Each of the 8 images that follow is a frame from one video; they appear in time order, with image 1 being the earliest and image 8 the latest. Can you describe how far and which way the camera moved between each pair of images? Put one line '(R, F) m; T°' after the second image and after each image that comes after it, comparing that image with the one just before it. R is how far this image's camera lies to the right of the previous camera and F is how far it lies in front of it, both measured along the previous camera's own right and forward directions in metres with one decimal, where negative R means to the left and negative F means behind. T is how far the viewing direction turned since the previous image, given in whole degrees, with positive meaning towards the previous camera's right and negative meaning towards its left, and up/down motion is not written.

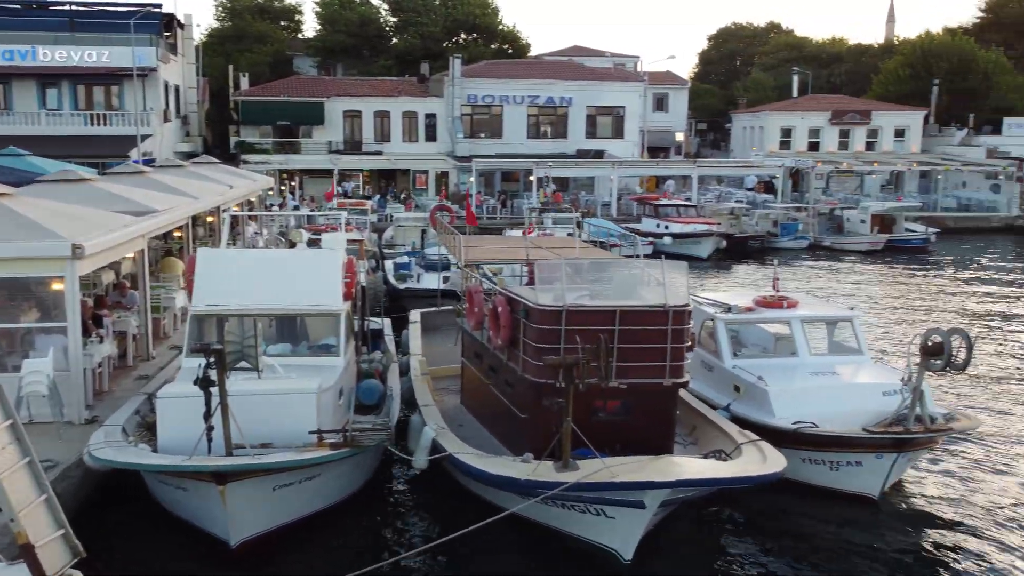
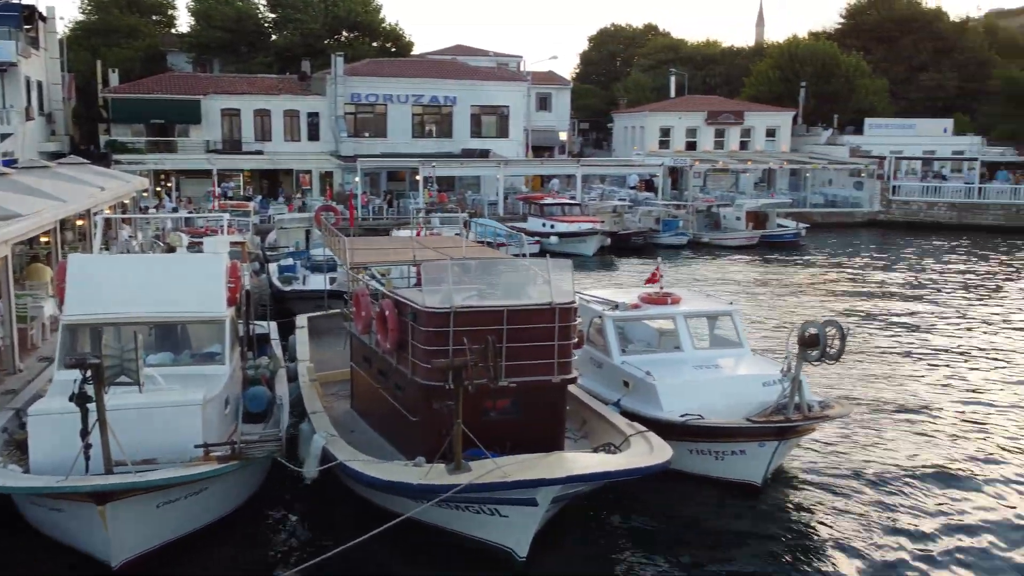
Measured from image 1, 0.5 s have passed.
(0.0, 0.0) m; +7°
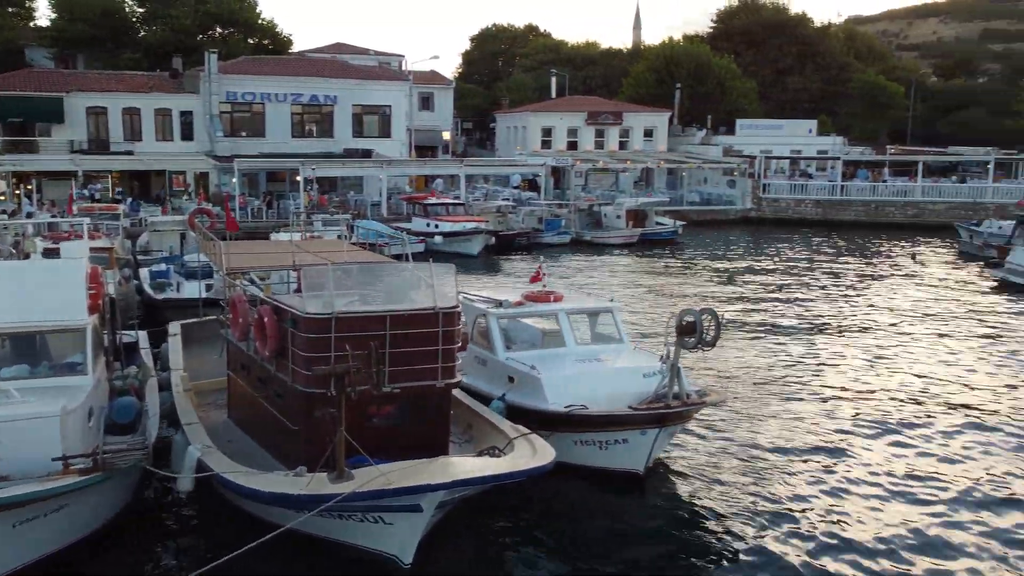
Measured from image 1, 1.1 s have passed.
(+0.1, 0.0) m; +7°
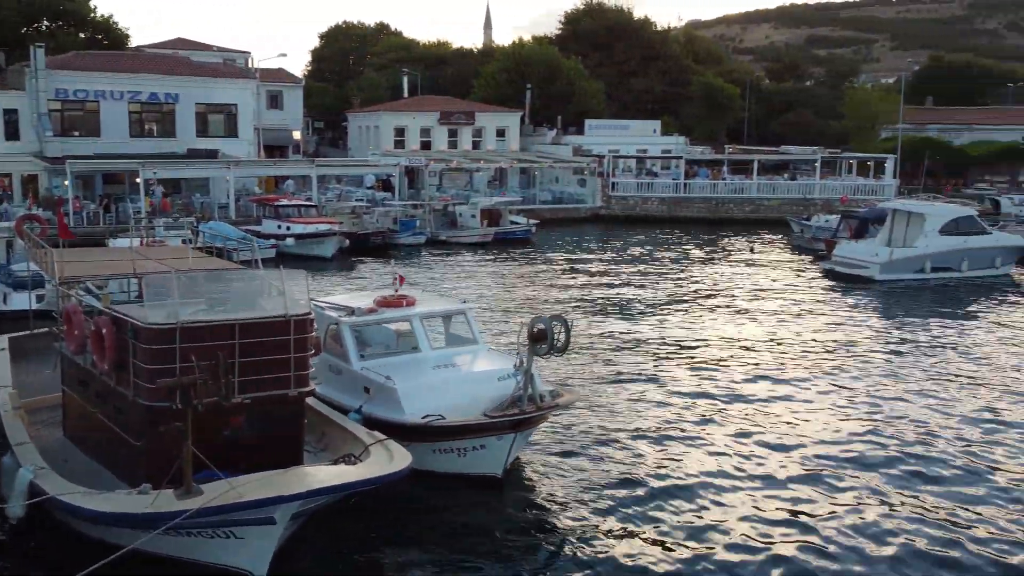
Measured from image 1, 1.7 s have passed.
(+0.1, -0.1) m; +9°
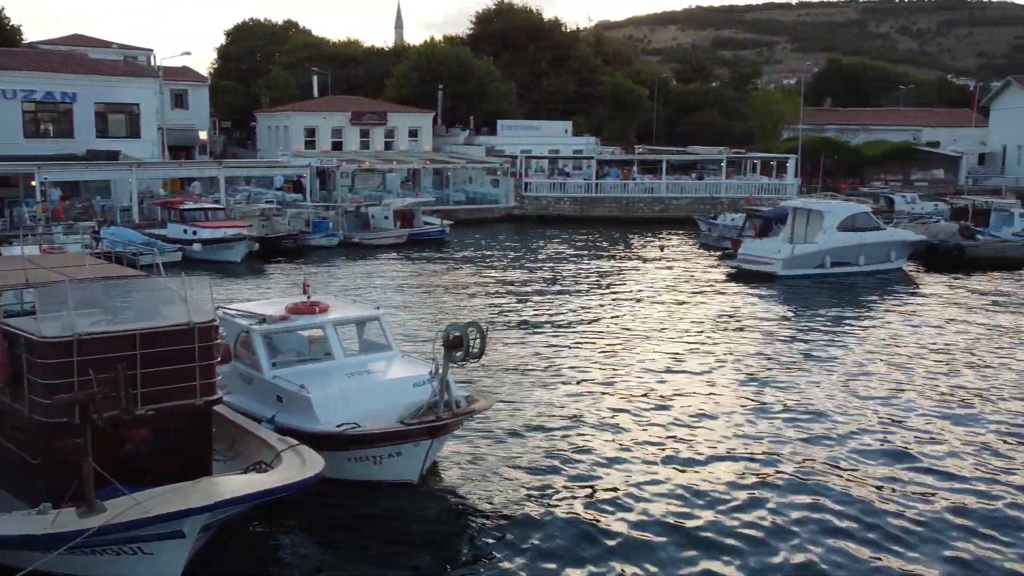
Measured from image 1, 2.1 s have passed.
(0.0, -0.1) m; +5°
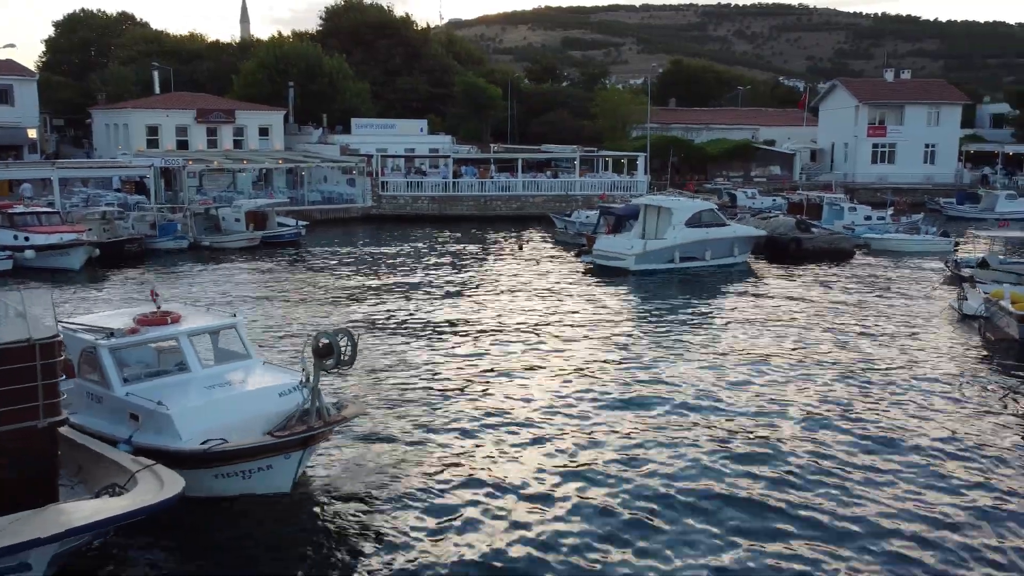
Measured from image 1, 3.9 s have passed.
(-0.1, 0.0) m; +9°
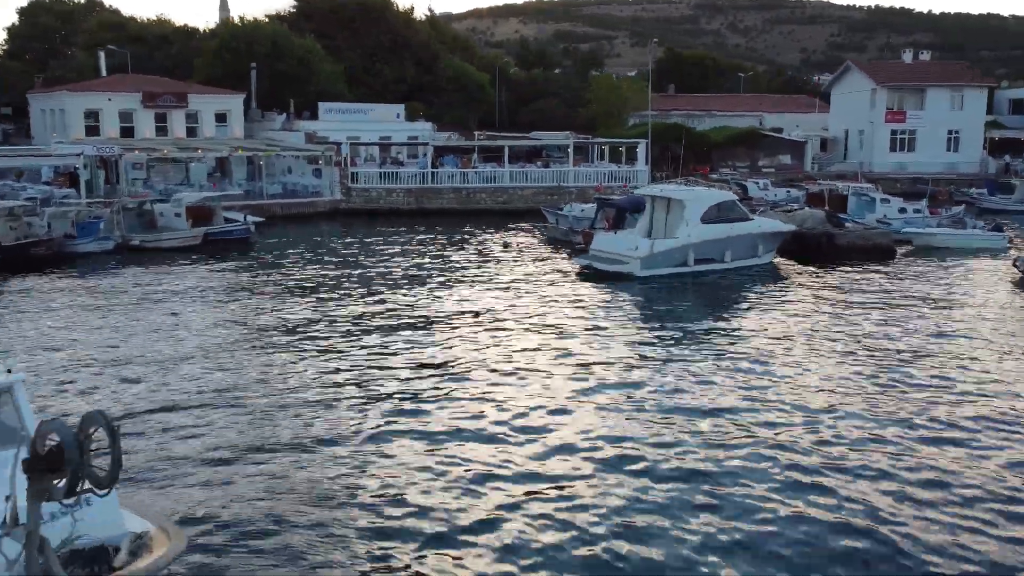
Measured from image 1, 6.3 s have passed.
(+0.3, +4.9) m; 0°
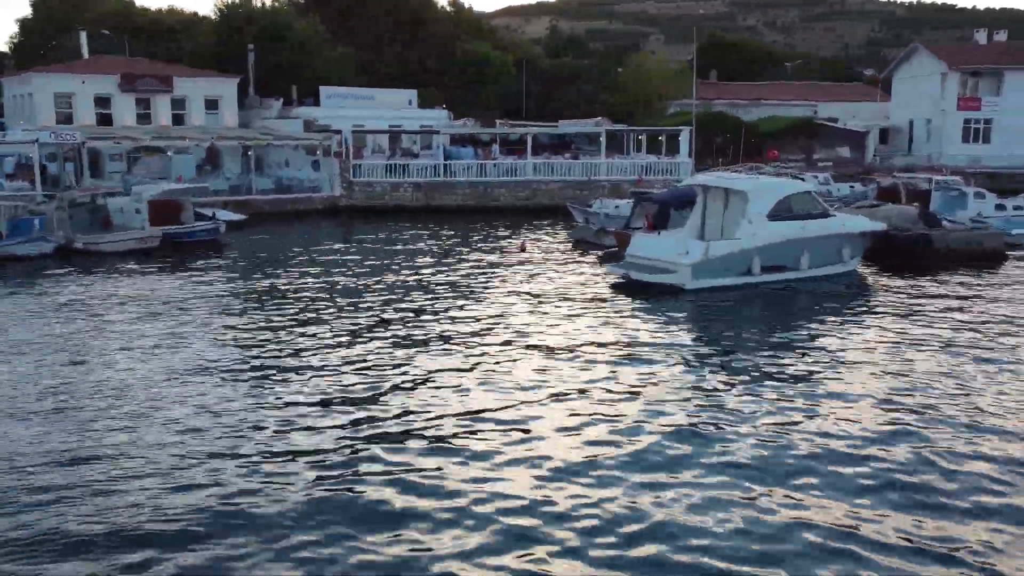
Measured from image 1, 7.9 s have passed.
(+0.4, +5.1) m; -2°
